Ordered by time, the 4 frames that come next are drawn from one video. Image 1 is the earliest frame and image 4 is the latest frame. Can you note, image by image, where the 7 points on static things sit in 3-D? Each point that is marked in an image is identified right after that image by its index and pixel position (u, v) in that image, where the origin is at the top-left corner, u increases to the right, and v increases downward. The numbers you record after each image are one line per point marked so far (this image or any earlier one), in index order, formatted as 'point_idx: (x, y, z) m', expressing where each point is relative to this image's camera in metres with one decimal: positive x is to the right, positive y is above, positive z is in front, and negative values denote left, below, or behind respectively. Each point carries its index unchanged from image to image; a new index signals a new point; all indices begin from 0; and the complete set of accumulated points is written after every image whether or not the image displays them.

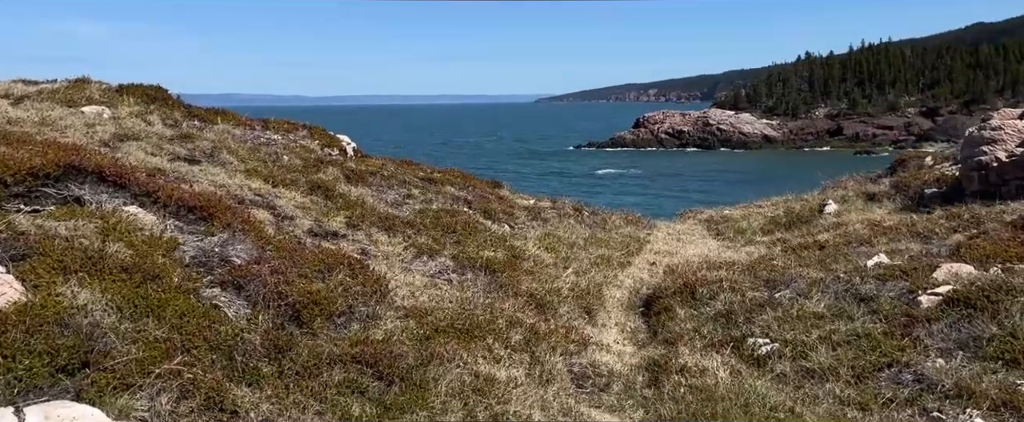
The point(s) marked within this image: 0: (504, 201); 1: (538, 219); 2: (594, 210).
0: (-0.2, +0.2, +15.7) m
1: (+0.5, -0.1, +15.2) m
2: (+1.8, 0.0, +17.4) m
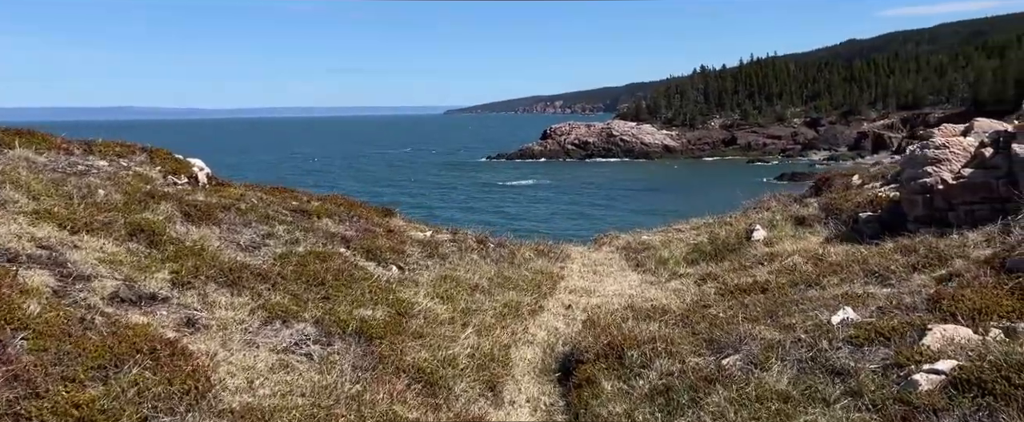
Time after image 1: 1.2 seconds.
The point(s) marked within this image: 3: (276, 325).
0: (-2.1, -0.4, +13.4) m
1: (-1.3, -0.7, +12.9) m
2: (-0.3, -0.6, +15.3) m
3: (-2.5, -1.2, +8.2) m
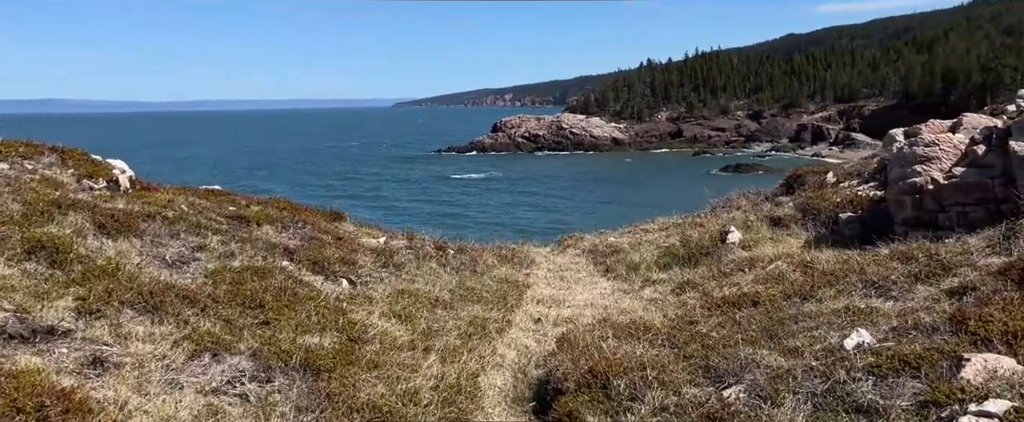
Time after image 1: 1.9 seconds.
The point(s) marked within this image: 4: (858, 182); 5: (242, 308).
0: (-2.7, -0.5, +12.2) m
1: (-1.9, -0.8, +11.8) m
2: (-1.0, -0.7, +14.2) m
3: (-2.8, -1.4, +7.0) m
4: (+6.2, +0.5, +13.8) m
5: (-2.9, -1.0, +8.2) m
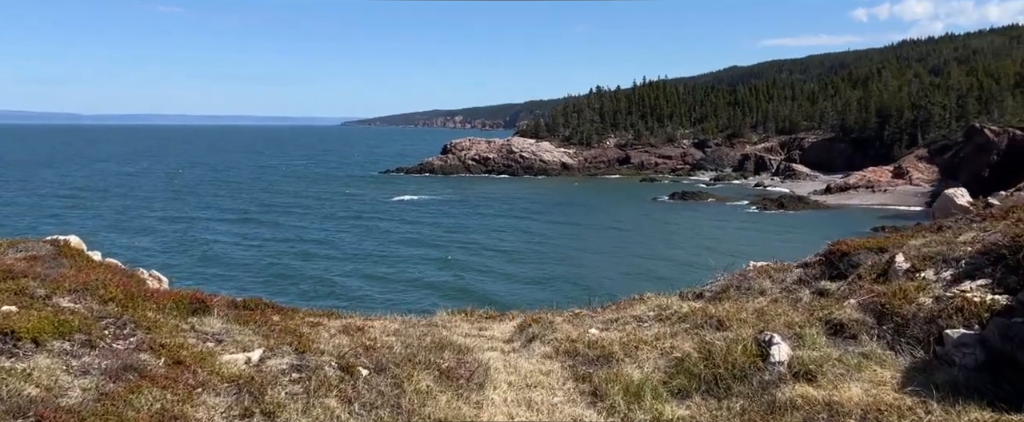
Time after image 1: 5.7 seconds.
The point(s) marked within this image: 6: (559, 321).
0: (-3.2, -1.6, +7.5) m
1: (-2.4, -1.9, +7.2) m
2: (-1.7, -1.8, +9.6) m
3: (-3.0, -2.3, +2.3) m
4: (+5.6, -0.8, +9.7) m
5: (-3.2, -2.0, +3.5) m
6: (+0.9, -1.9, +13.7) m
